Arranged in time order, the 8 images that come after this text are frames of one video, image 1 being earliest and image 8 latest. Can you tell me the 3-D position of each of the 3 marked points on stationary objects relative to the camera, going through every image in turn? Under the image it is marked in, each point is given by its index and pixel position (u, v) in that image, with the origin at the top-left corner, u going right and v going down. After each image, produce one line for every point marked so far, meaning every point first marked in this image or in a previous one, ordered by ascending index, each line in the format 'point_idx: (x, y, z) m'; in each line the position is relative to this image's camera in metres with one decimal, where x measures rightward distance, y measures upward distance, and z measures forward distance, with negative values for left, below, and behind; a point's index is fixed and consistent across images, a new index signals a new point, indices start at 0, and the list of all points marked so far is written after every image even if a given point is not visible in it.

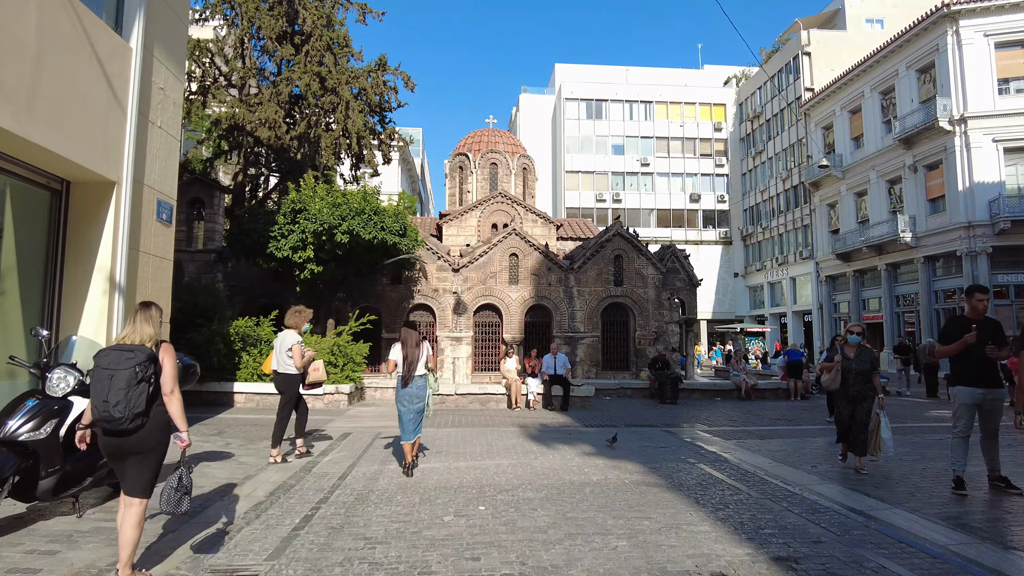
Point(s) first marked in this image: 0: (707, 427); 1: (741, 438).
0: (+3.9, -2.8, +13.1) m
1: (+4.0, -2.6, +11.5) m
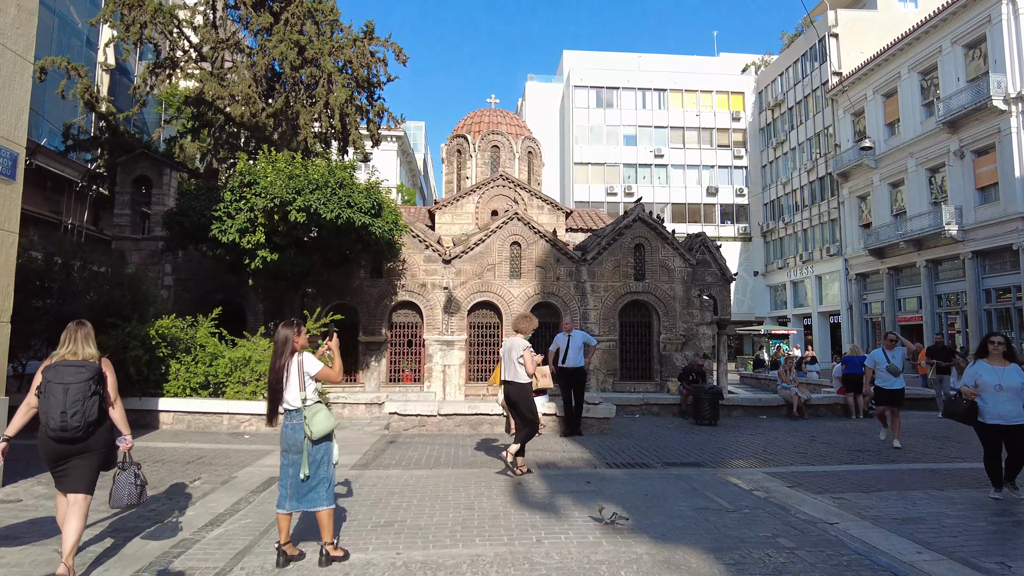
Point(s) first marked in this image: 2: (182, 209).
0: (+3.8, -2.6, +9.7) m
1: (+3.9, -2.5, +8.1) m
2: (-7.7, +1.8, +15.1) m
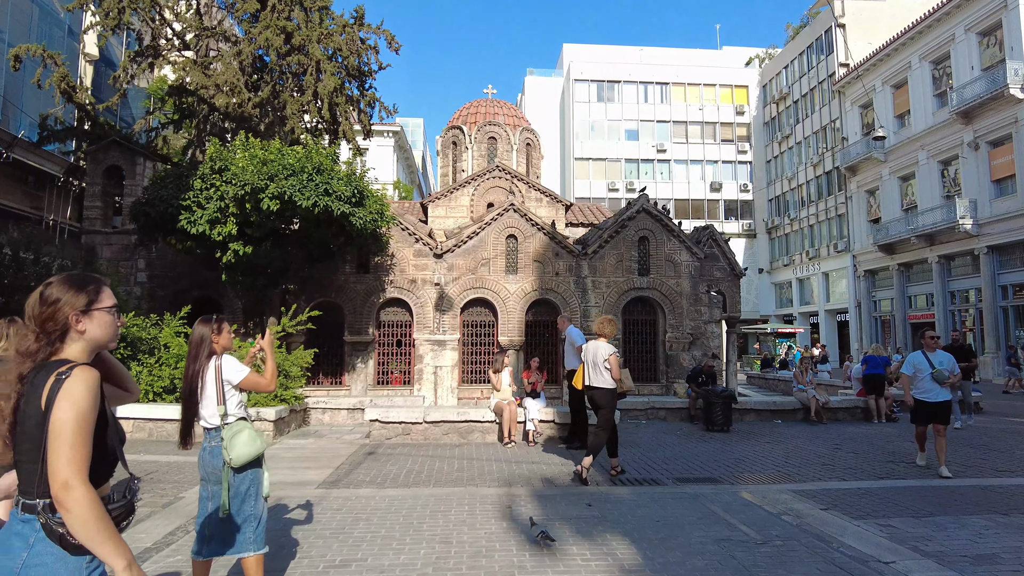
0: (+3.7, -2.5, +8.5) m
1: (+3.8, -2.3, +7.0) m
2: (-7.8, +1.9, +14.0) m
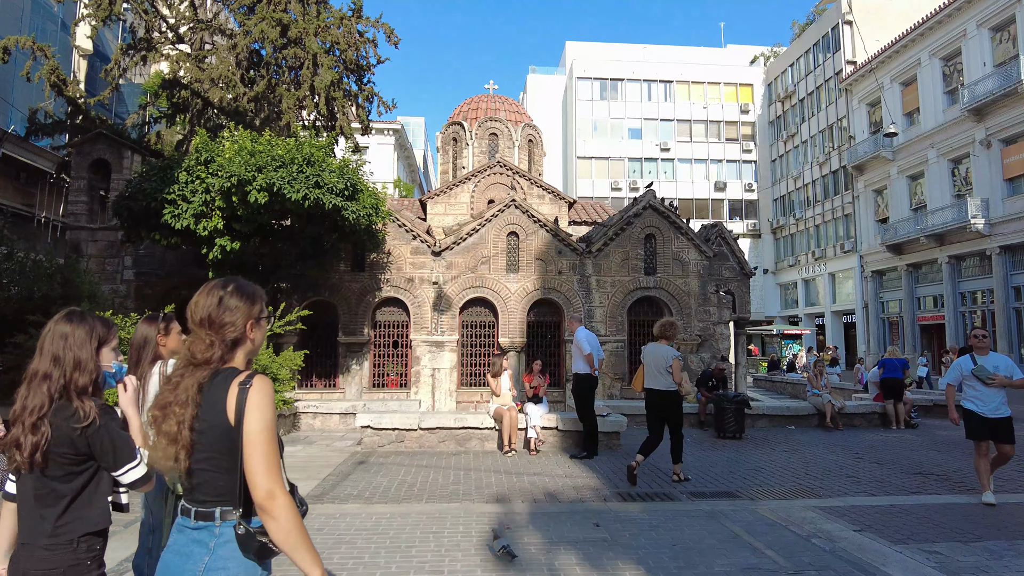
0: (+3.7, -2.5, +7.9) m
1: (+3.8, -2.3, +6.3) m
2: (-7.8, +2.0, +13.4) m
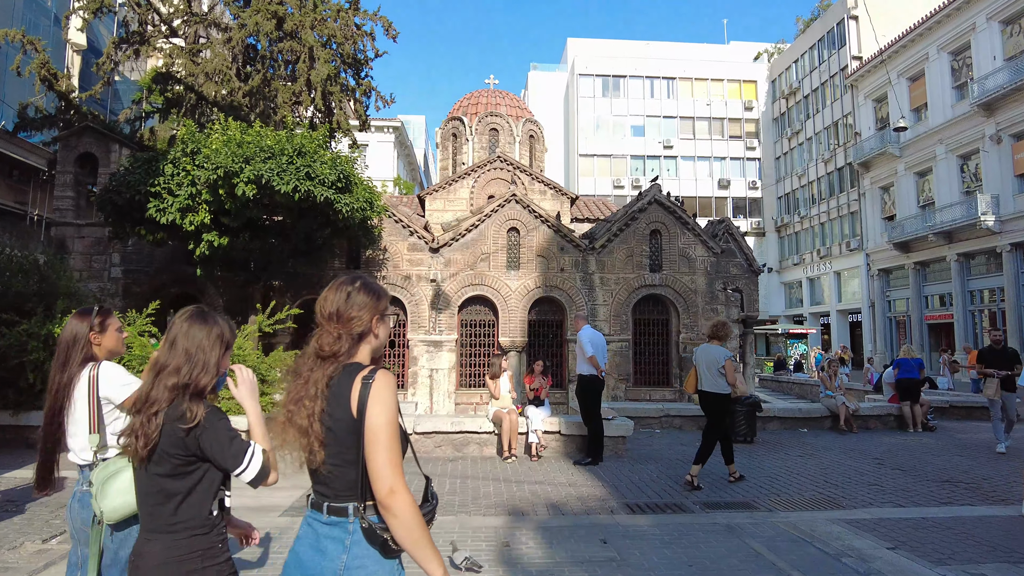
0: (+3.7, -2.4, +7.3) m
1: (+3.8, -2.3, +5.7) m
2: (-7.8, +2.0, +12.8) m
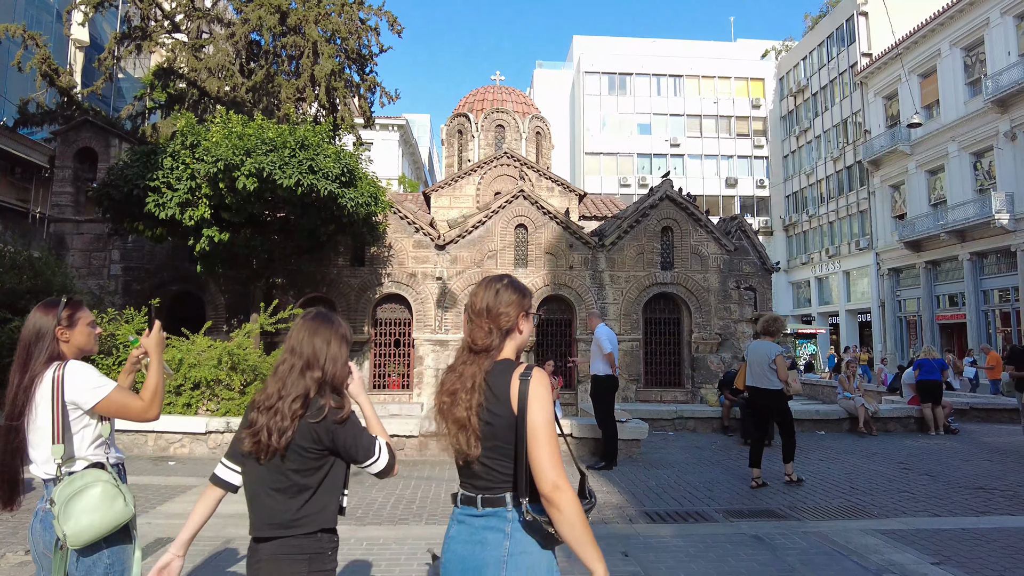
0: (+3.9, -2.4, +6.9) m
1: (+3.9, -2.2, +5.3) m
2: (-7.6, +2.1, +12.5) m
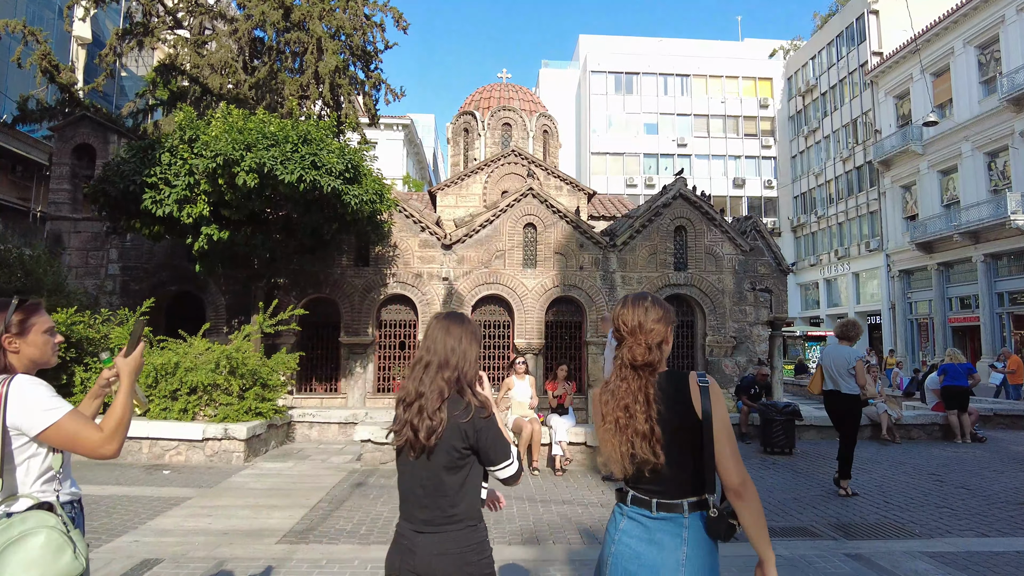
0: (+4.0, -2.4, +6.4) m
1: (+4.0, -2.2, +4.8) m
2: (-7.5, +2.1, +12.1) m
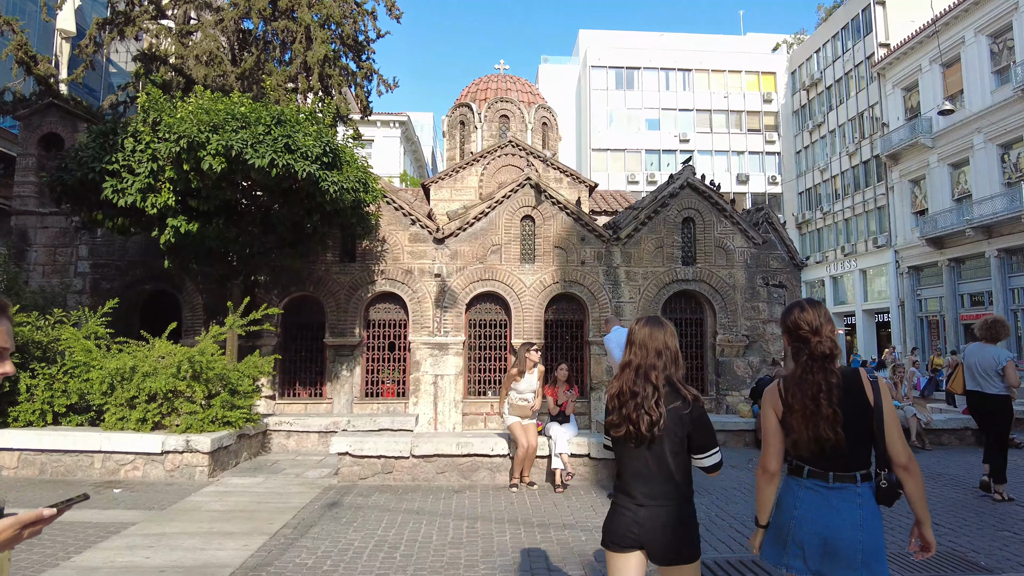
0: (+3.9, -2.3, +5.4) m
1: (+4.0, -2.1, +3.9) m
2: (-7.5, +2.1, +11.1) m
